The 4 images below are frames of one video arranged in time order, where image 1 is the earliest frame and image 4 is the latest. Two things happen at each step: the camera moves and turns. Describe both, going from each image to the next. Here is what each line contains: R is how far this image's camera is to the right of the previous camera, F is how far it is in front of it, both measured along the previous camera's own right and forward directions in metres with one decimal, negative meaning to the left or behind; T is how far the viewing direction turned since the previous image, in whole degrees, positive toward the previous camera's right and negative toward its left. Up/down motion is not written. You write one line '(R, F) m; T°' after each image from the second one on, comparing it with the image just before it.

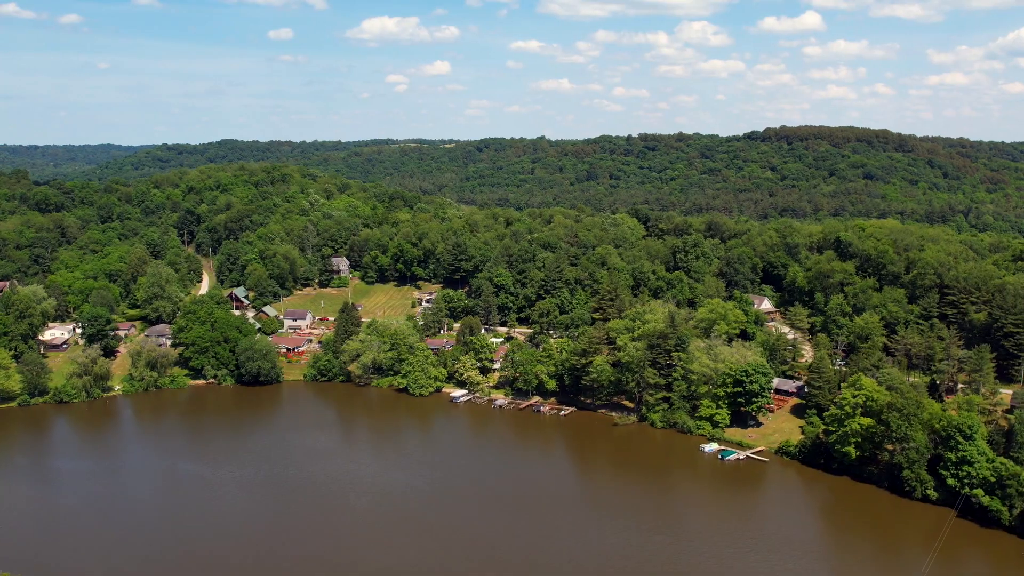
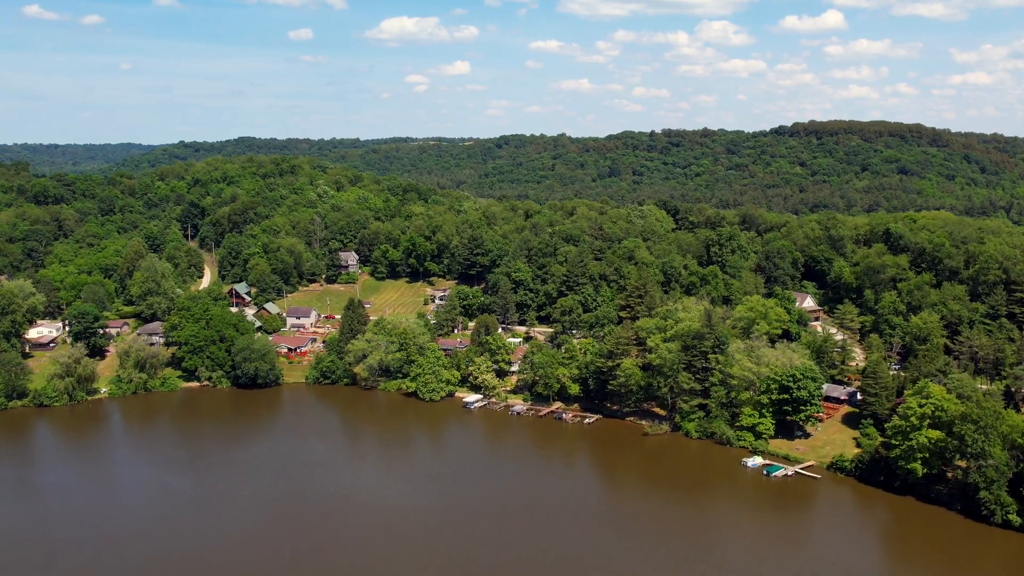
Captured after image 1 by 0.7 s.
(0.0, +5.8) m; -1°
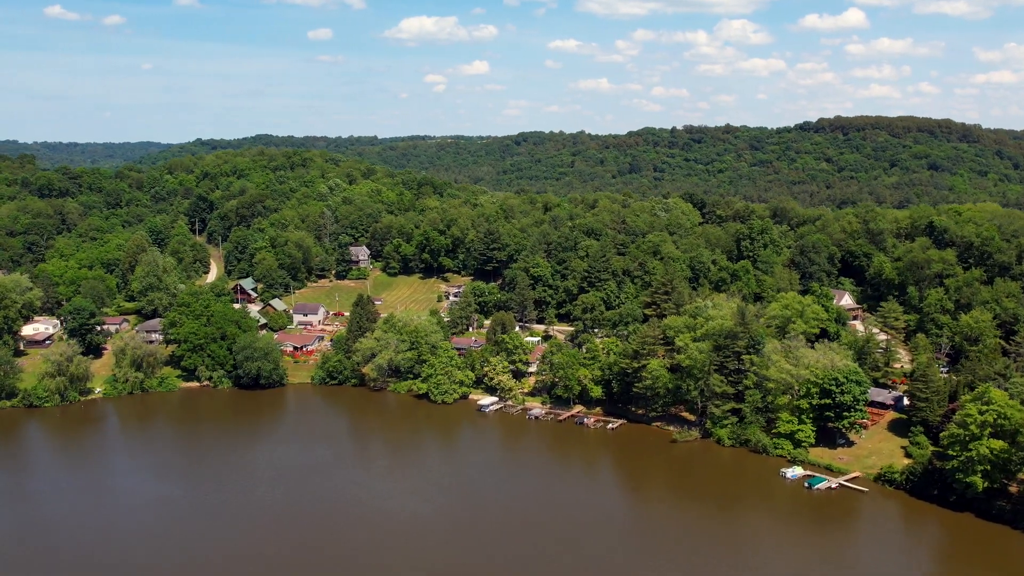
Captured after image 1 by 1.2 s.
(0.0, +3.8) m; -1°
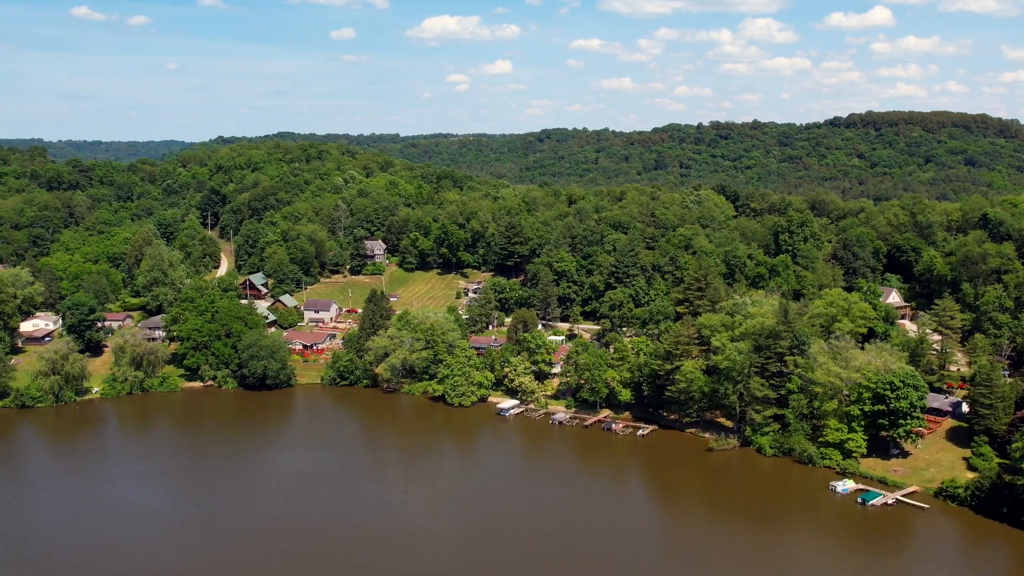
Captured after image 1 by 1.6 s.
(0.0, +3.9) m; -1°
